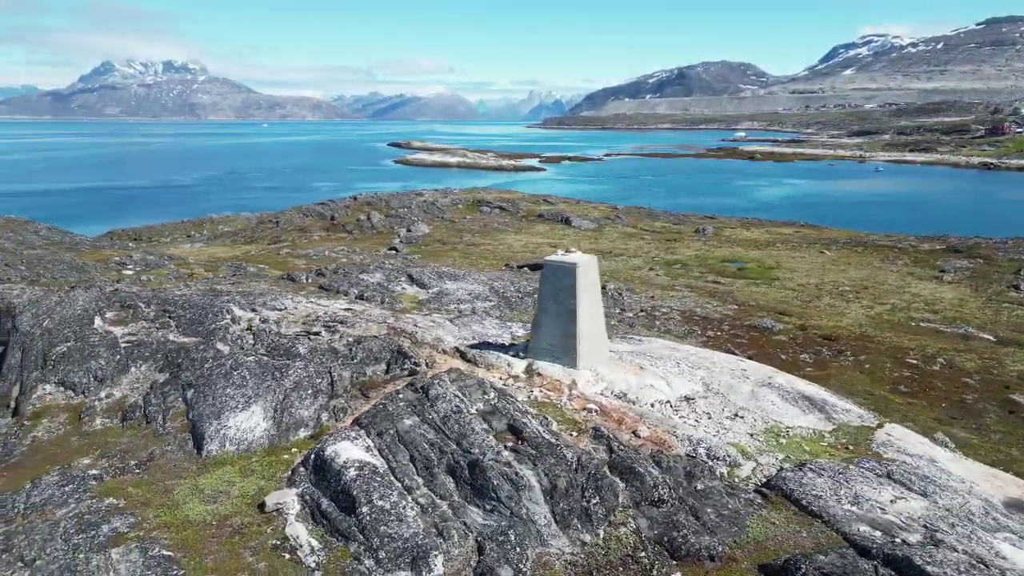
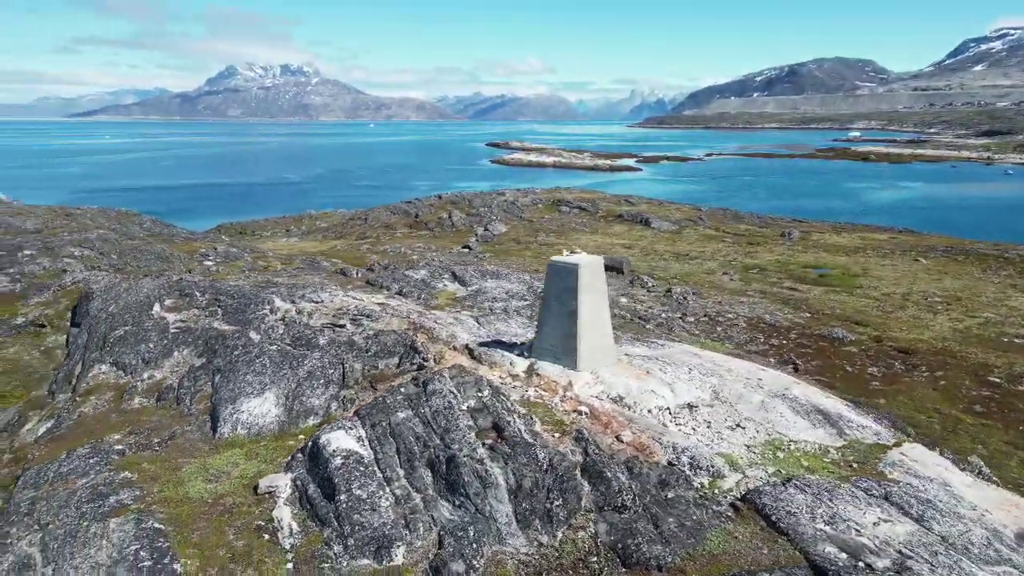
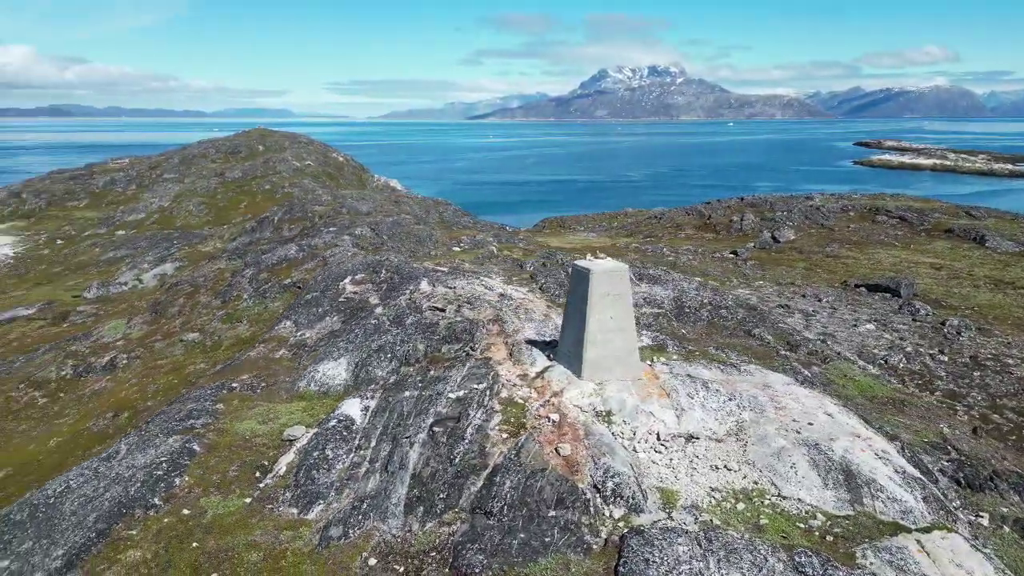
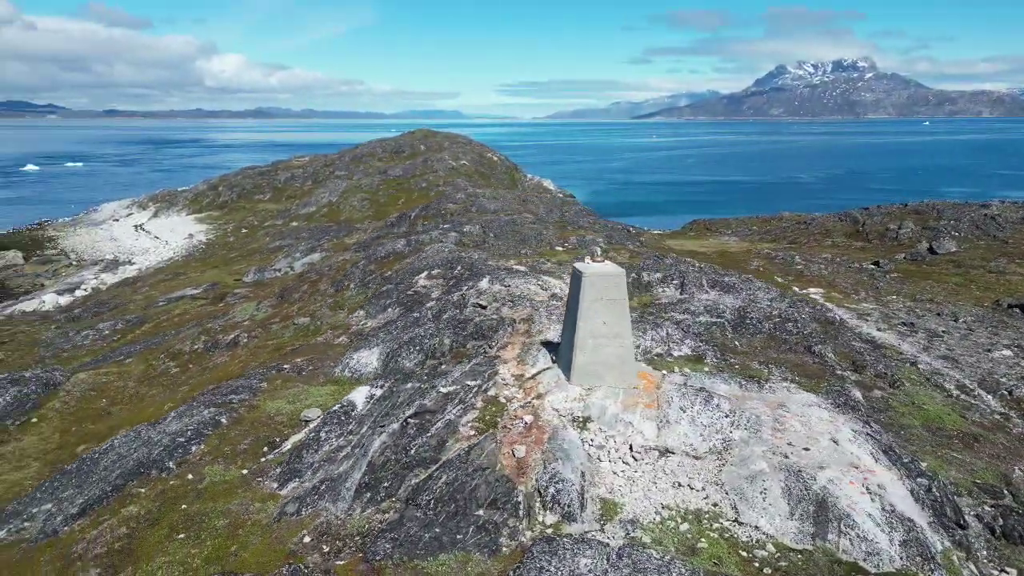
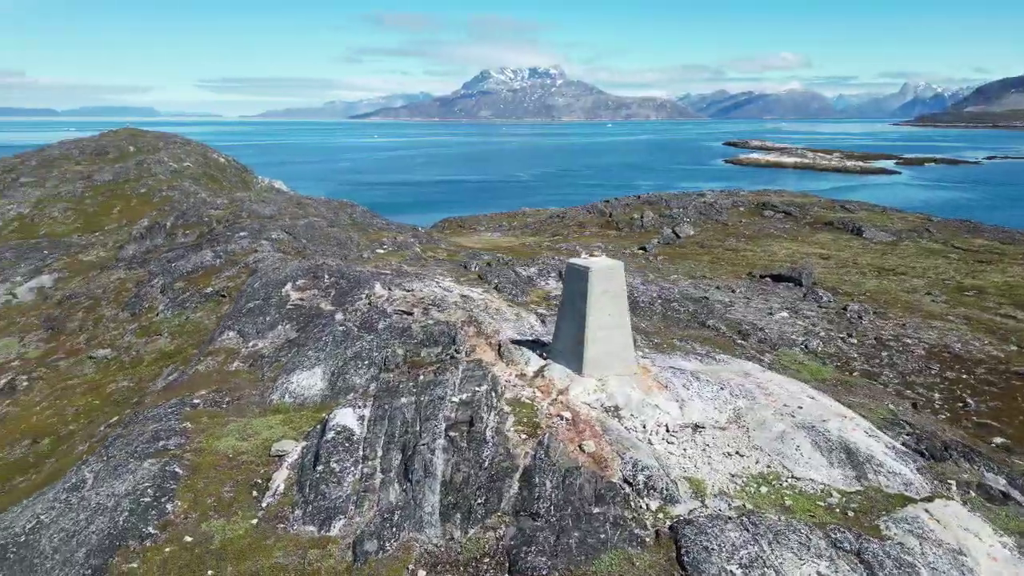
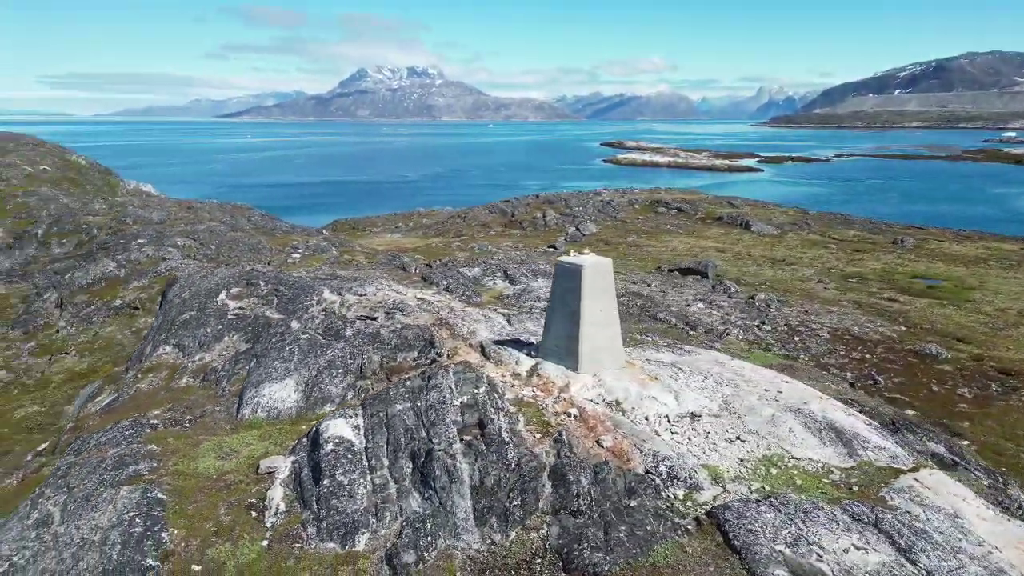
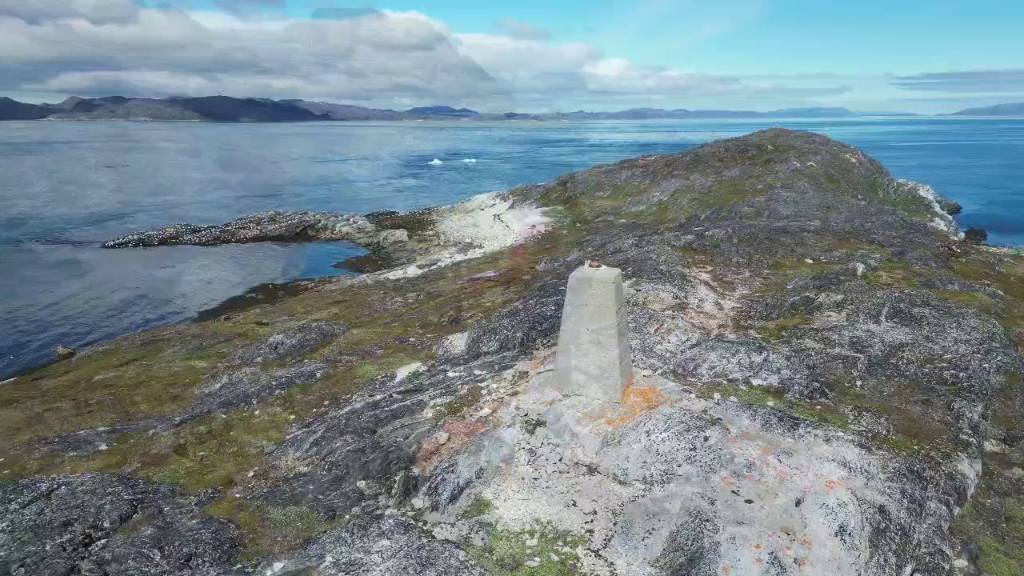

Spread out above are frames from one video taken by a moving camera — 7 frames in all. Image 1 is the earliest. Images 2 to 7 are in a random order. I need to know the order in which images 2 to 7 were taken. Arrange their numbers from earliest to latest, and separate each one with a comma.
2, 6, 5, 3, 4, 7
